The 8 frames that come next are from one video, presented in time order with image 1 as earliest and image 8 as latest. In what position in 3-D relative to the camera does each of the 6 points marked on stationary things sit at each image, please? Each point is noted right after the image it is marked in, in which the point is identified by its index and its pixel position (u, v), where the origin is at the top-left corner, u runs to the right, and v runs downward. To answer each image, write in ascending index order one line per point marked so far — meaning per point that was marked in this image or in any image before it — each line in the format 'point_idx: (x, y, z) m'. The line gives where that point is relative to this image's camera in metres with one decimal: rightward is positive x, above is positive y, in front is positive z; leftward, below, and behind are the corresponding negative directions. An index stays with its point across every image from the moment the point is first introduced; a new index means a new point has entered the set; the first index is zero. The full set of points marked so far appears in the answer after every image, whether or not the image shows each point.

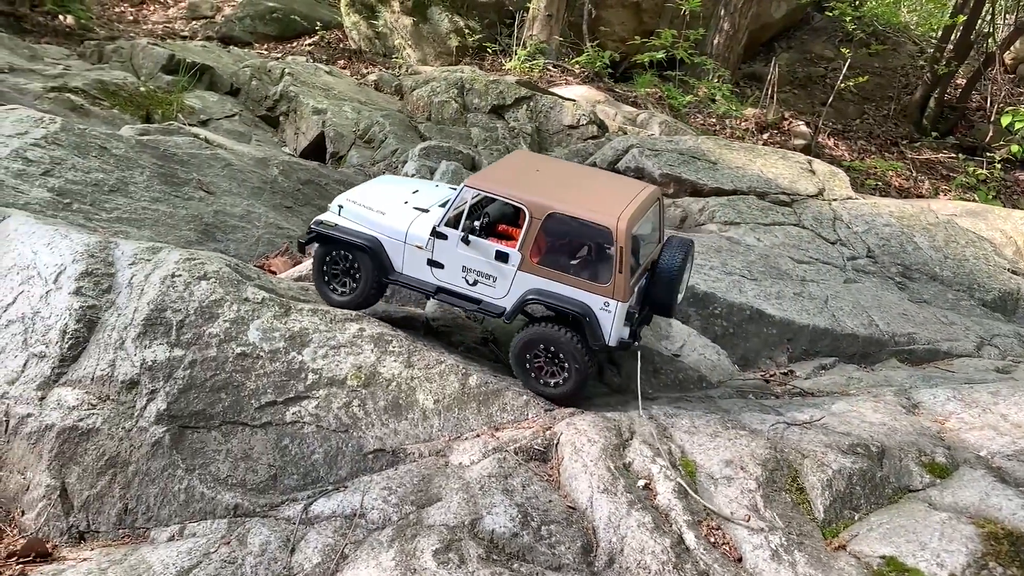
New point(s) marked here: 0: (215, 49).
0: (-6.1, +4.9, +17.0) m
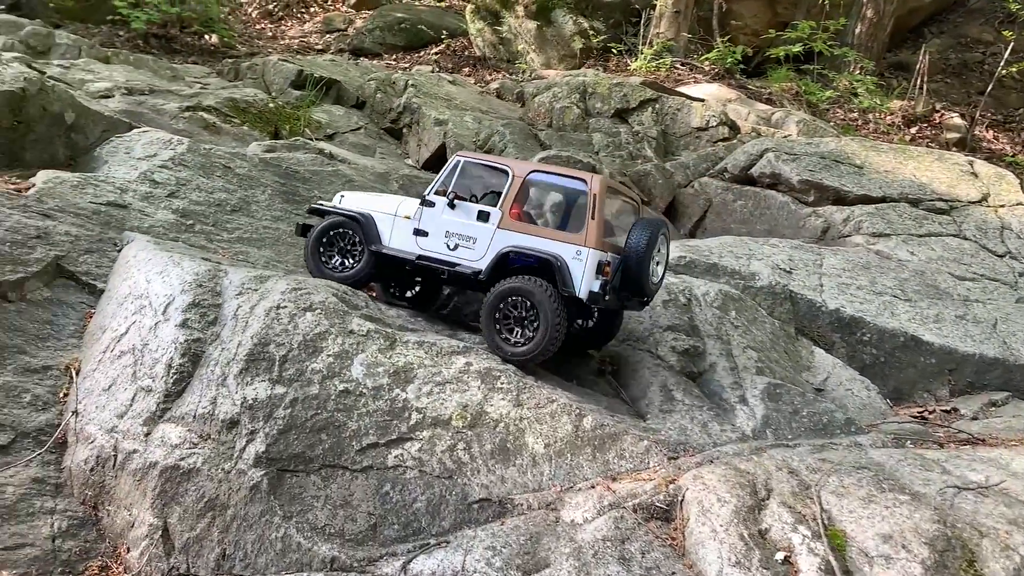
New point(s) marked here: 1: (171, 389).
0: (-3.5, +4.7, +17.3) m
1: (-2.0, -0.6, +4.9) m
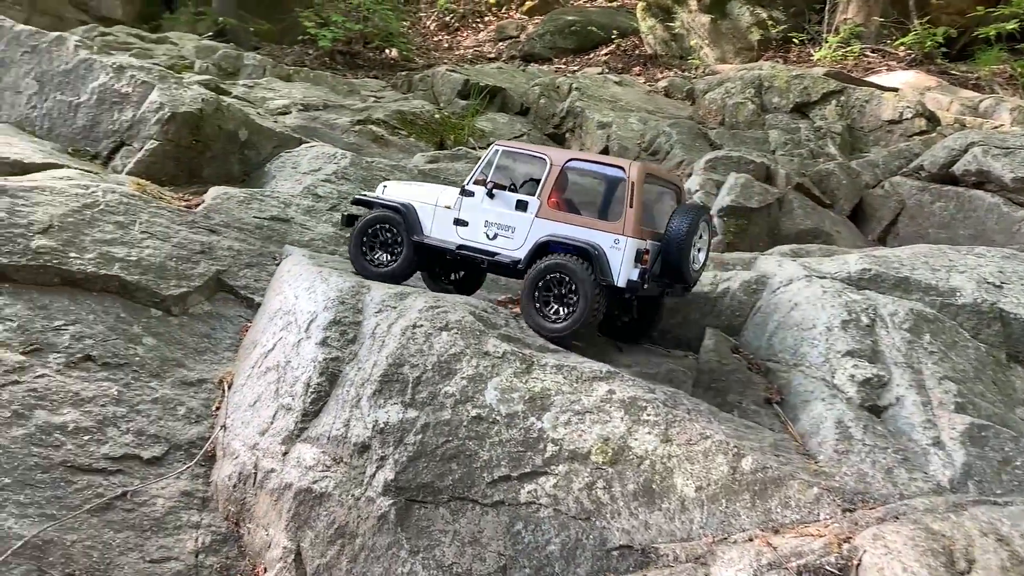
0: (0.0, +4.6, +17.2) m
1: (-1.2, -0.7, +4.8) m
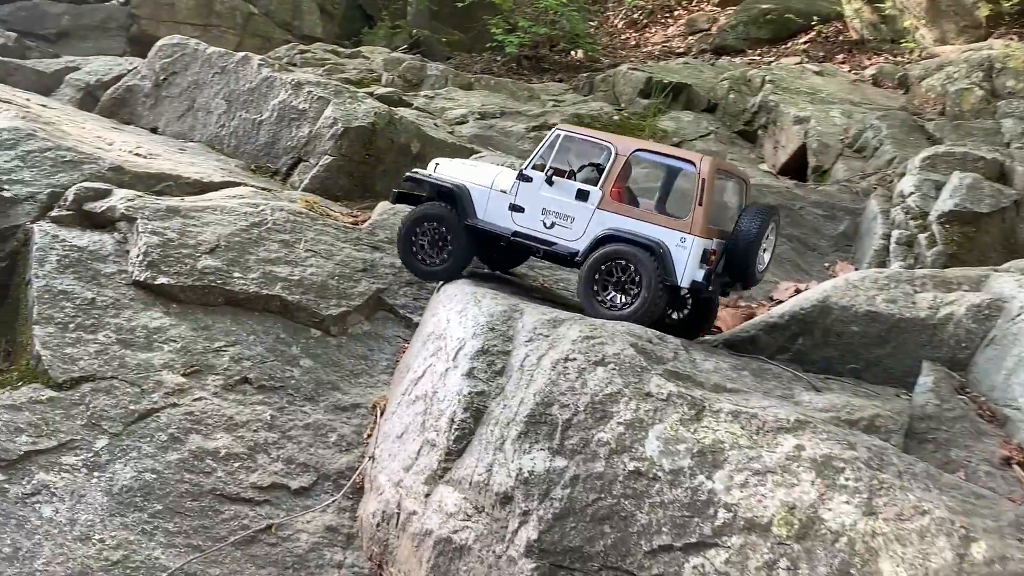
0: (+3.7, +4.4, +16.3) m
1: (-0.3, -0.9, +4.4) m
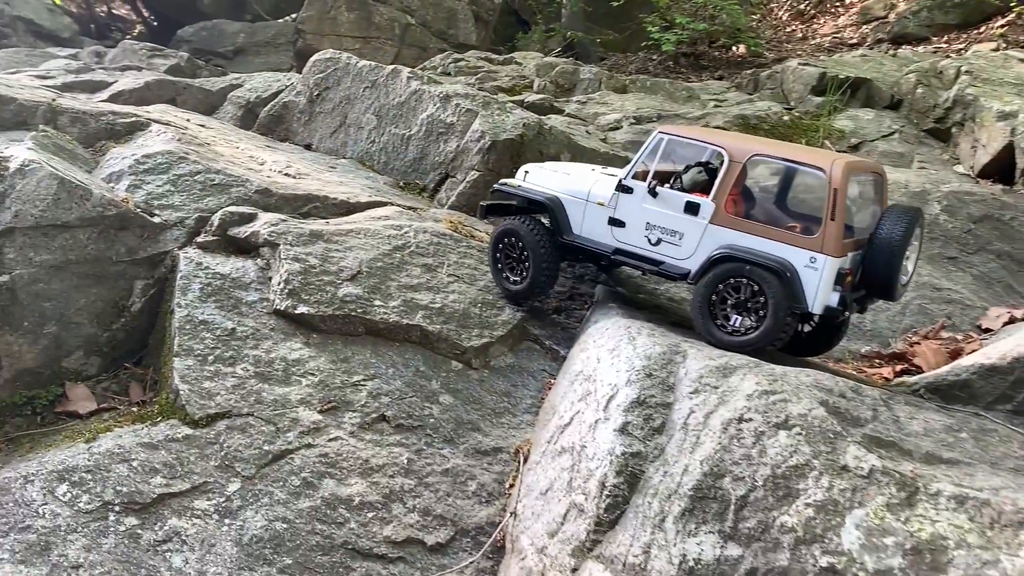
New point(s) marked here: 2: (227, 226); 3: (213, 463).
0: (+6.6, +4.2, +14.8) m
1: (+0.4, -1.1, +3.8) m
2: (-2.1, +0.4, +6.0) m
3: (-1.6, -1.0, +4.5) m
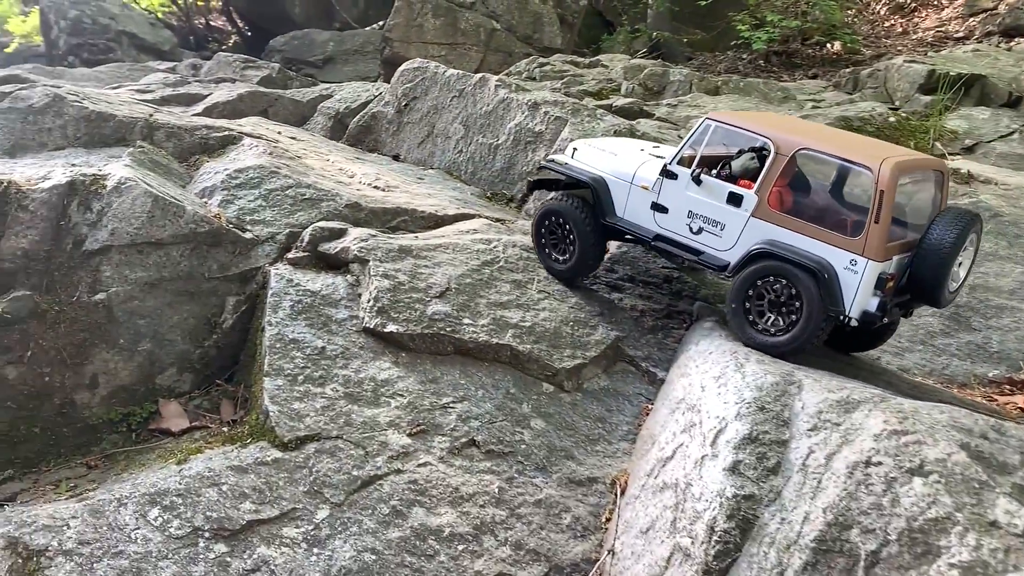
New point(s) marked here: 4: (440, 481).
0: (+8.1, +4.0, +13.8) m
1: (+0.9, -1.2, +3.5) m
2: (-1.4, +0.3, +5.9) m
3: (-1.1, -1.1, +4.4) m
4: (-0.4, -1.1, +4.6) m
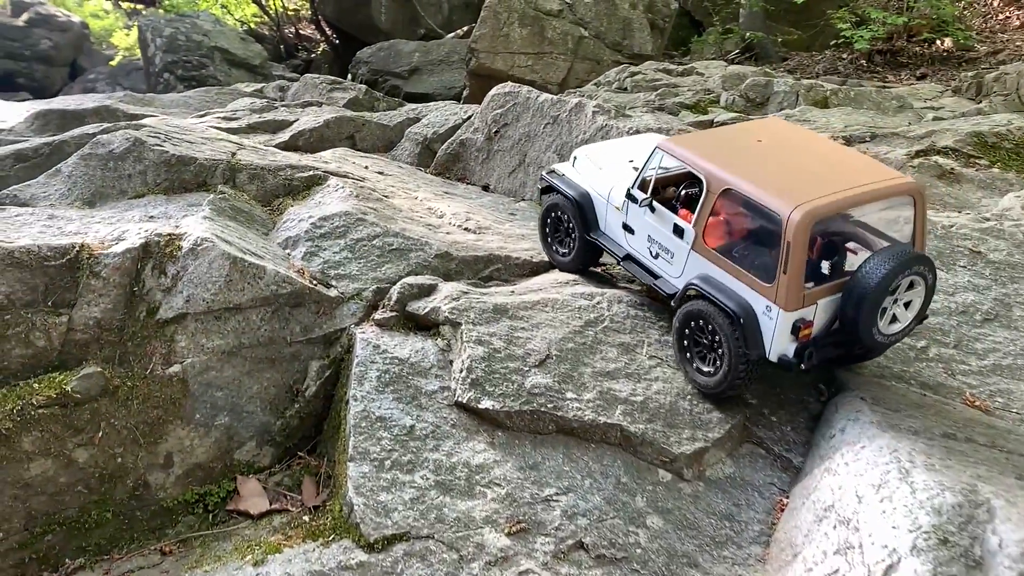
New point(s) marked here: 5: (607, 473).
0: (+9.5, +3.5, +12.3) m
1: (+1.3, -1.6, +2.8) m
2: (-0.7, -0.1, +5.4) m
3: (-0.6, -1.5, +3.9) m
4: (+0.2, -1.5, +4.0) m
5: (+0.5, -1.0, +4.6) m
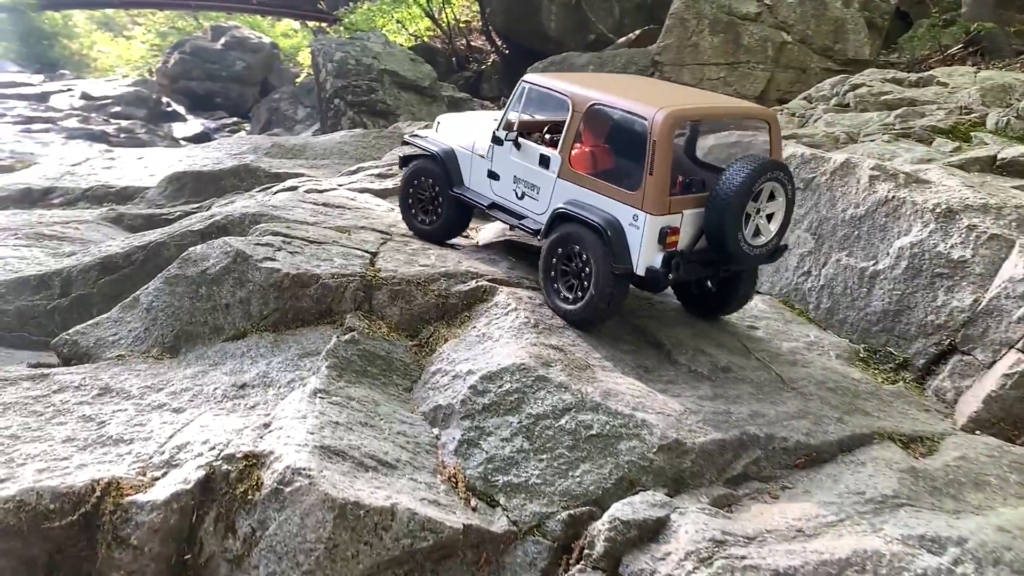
0: (+11.8, +2.5, +8.1) m
1: (+1.9, -2.6, +0.4) m
2: (+0.4, -1.0, +3.3) m
3: (+0.2, -2.4, +1.8) m
4: (+1.0, -2.4, +1.7) m
5: (+1.5, -2.0, +2.3) m
